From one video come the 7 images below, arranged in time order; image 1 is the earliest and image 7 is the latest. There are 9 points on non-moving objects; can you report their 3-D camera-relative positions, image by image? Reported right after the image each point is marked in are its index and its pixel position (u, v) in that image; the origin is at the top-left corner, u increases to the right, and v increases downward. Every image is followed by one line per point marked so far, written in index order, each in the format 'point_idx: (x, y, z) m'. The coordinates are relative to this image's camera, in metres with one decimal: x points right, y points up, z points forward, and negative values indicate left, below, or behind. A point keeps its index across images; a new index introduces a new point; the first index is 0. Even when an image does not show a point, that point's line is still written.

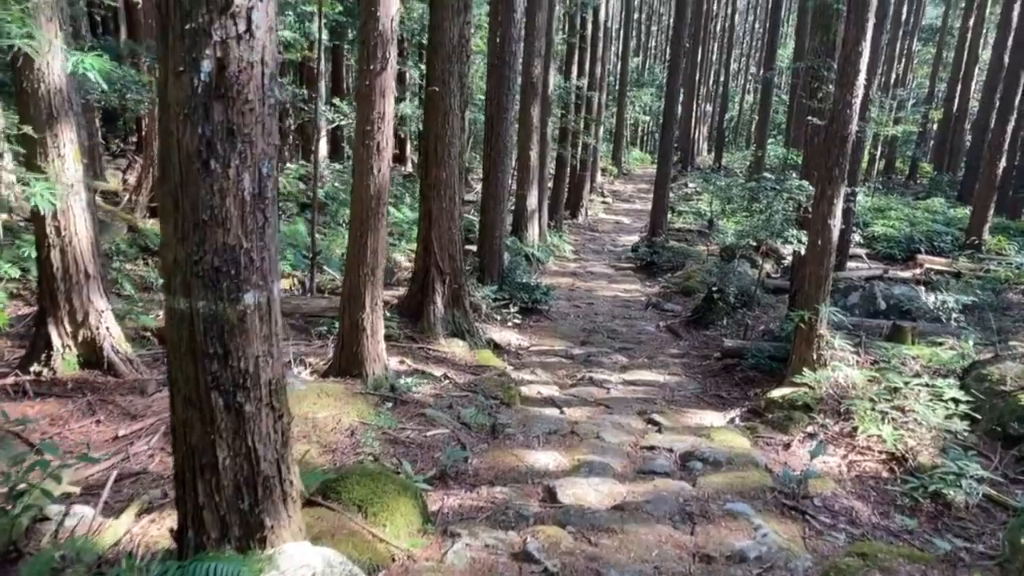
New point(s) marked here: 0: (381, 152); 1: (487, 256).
0: (-0.9, +0.9, +5.4) m
1: (-0.3, +0.4, +10.4) m
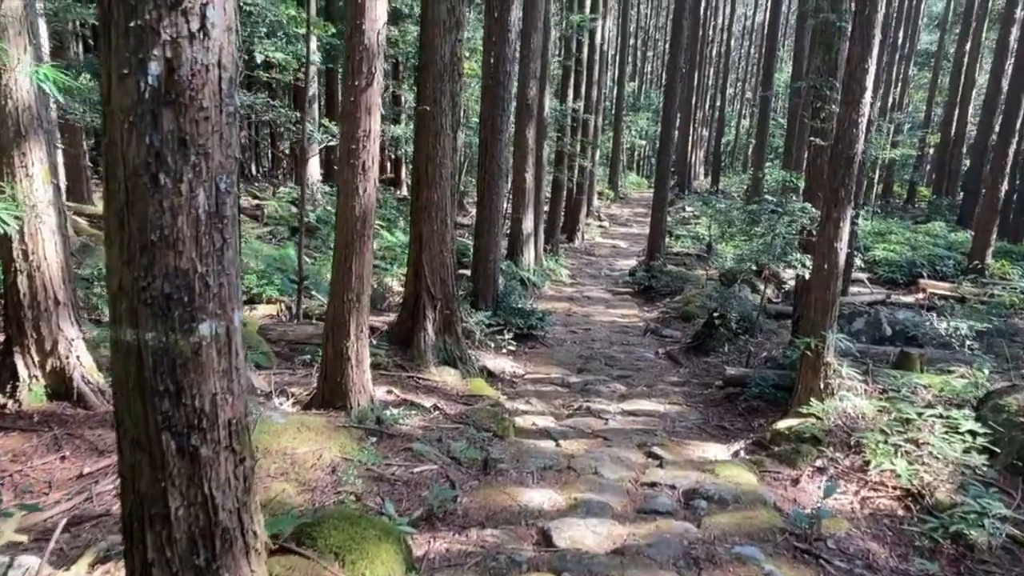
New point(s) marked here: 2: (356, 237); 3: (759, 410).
0: (-0.9, +0.7, +5.1) m
1: (-0.4, +0.1, +10.1) m
2: (-1.0, +0.3, +5.2) m
3: (+2.2, -1.1, +7.2) m
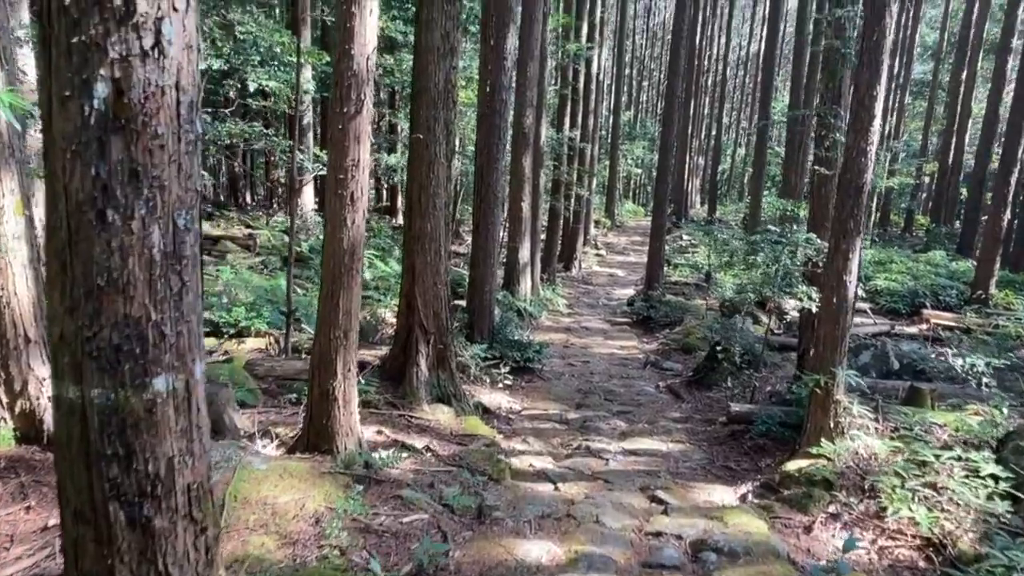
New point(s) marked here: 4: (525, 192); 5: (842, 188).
0: (-0.9, +0.5, +4.9) m
1: (-0.4, -0.3, +9.9) m
2: (-1.0, +0.1, +4.9) m
3: (+2.1, -1.4, +6.9) m
4: (+0.2, +1.6, +13.5) m
5: (+2.4, +0.7, +6.0) m
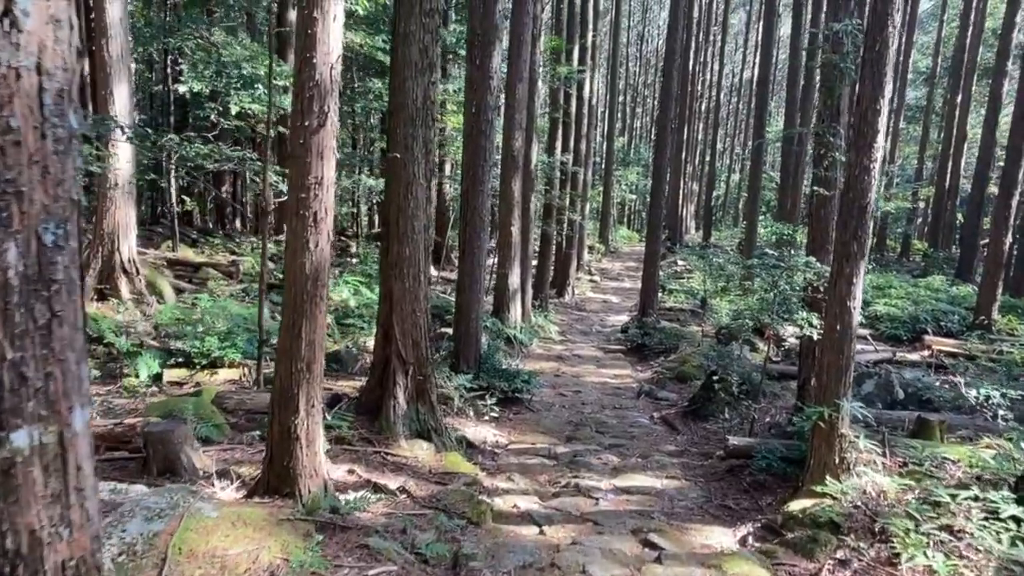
0: (-1.1, +0.4, +4.5) m
1: (-0.6, -0.6, +9.4) m
2: (-1.1, -0.1, +4.5) m
3: (+2.0, -1.6, +6.5) m
4: (0.0, +1.1, +13.2) m
5: (+2.3, +0.6, +5.7) m
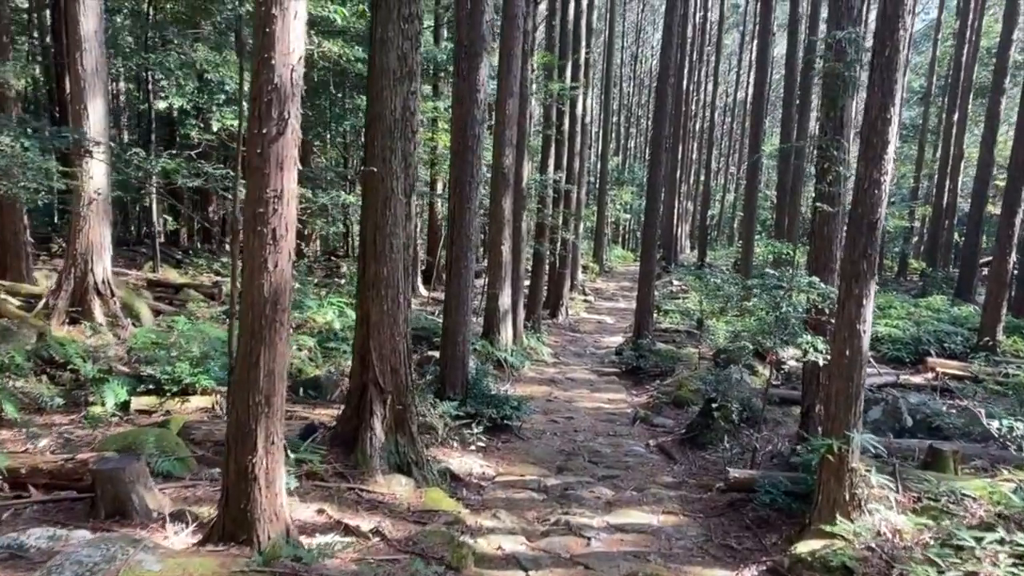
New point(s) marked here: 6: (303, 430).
0: (-1.2, +0.2, +4.1) m
1: (-0.7, -0.8, +9.0) m
2: (-1.2, -0.2, +4.1) m
3: (+1.9, -1.7, +6.0) m
4: (-0.1, +0.8, +12.8) m
5: (+2.2, +0.4, +5.3) m
6: (-1.7, -1.1, +6.6) m
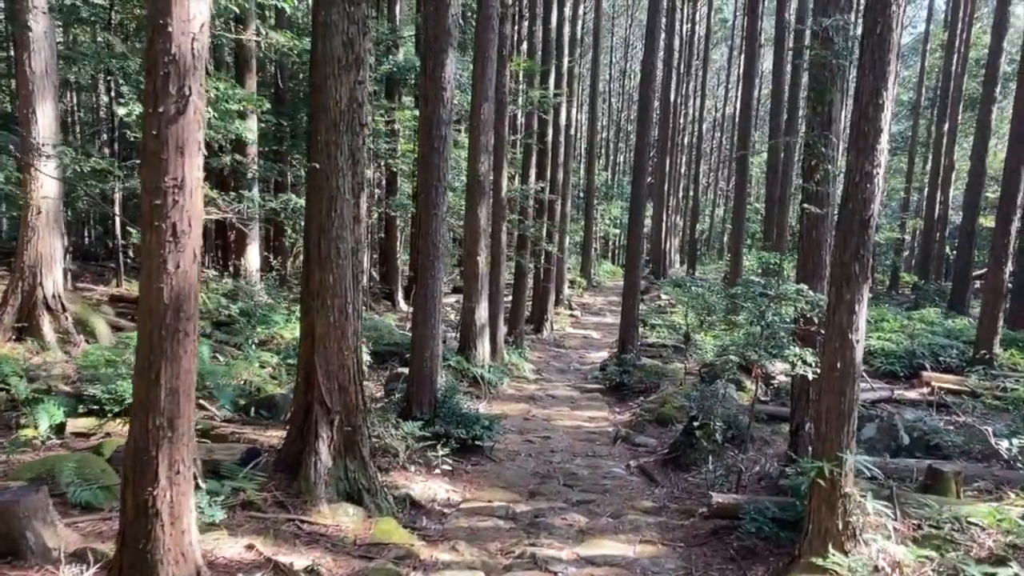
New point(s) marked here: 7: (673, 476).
0: (-1.4, +0.2, +3.5) m
1: (-1.0, -1.0, +8.4) m
2: (-1.5, -0.2, +3.5) m
3: (+1.6, -1.8, +5.5) m
4: (-0.4, +0.6, +12.2) m
5: (+1.9, +0.4, +4.8) m
6: (-2.0, -1.2, +6.0) m
7: (+1.5, -1.8, +7.9) m
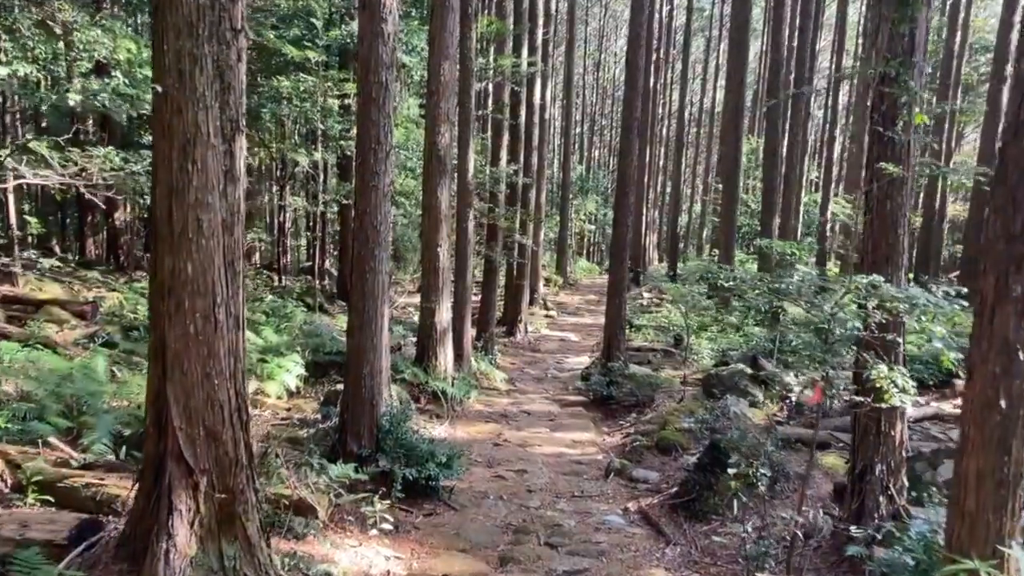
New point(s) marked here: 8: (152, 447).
0: (-1.5, +0.2, +1.5) m
1: (-1.3, -0.9, +6.5) m
2: (-1.6, -0.2, +1.6) m
3: (+1.5, -1.7, +3.6) m
4: (-0.9, +0.7, +10.3) m
5: (+1.7, +0.4, +2.9) m
6: (-2.2, -1.2, +4.1) m
7: (+1.3, -1.7, +6.0) m
8: (-1.7, -0.7, +3.7) m
